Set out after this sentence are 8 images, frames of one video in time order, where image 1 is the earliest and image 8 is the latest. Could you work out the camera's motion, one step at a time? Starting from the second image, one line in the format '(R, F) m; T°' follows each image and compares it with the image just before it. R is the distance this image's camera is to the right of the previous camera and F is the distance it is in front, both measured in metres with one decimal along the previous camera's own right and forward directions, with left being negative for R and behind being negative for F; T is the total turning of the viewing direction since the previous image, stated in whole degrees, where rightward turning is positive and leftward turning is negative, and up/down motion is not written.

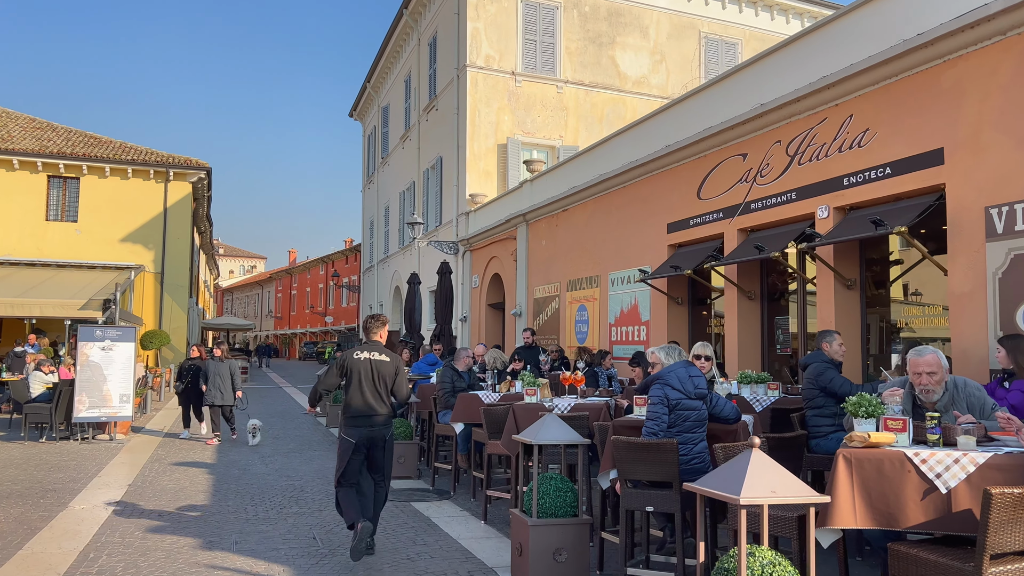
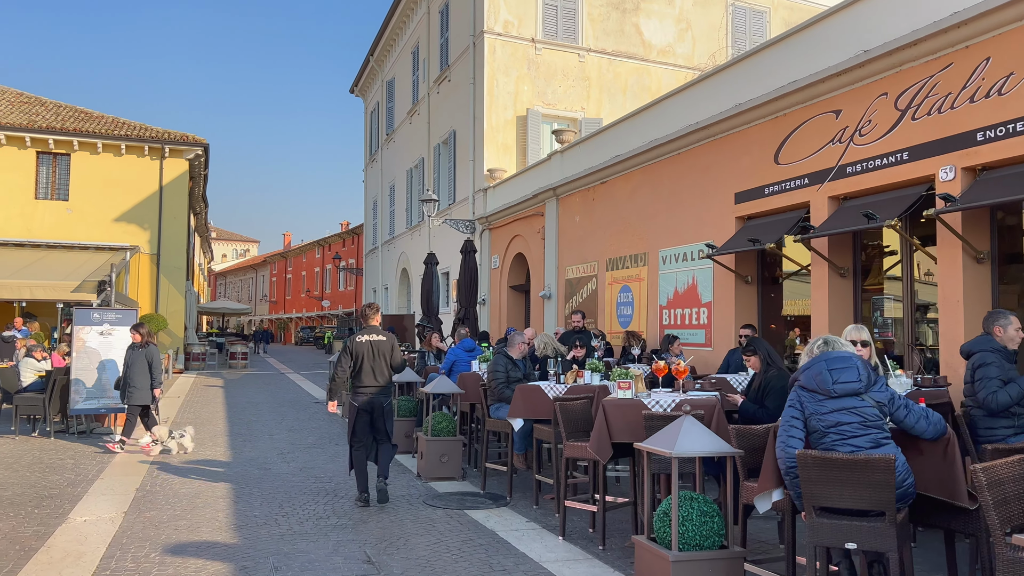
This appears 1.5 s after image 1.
(-0.7, +1.1) m; +1°
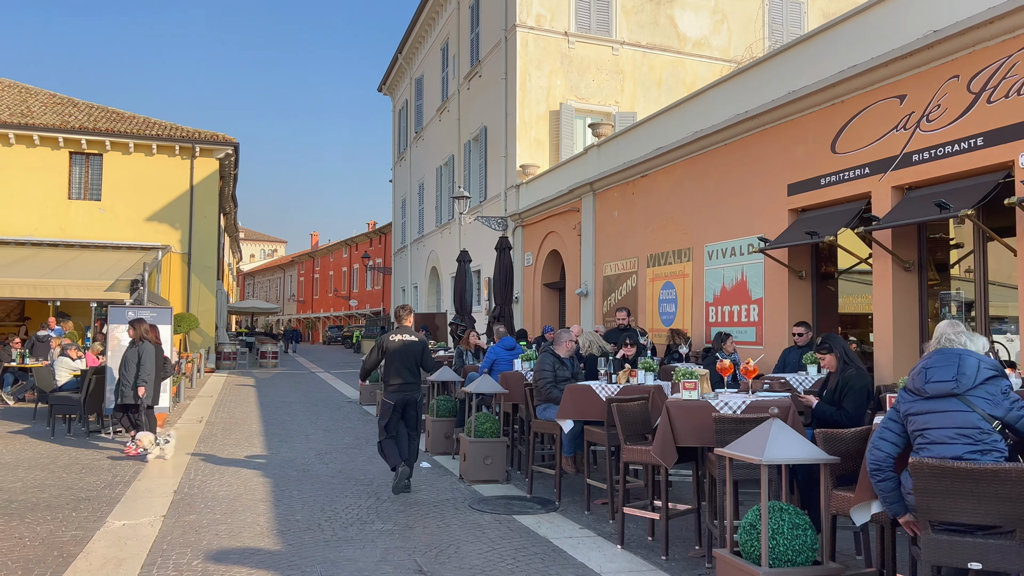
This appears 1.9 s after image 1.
(-0.2, +0.3) m; -2°
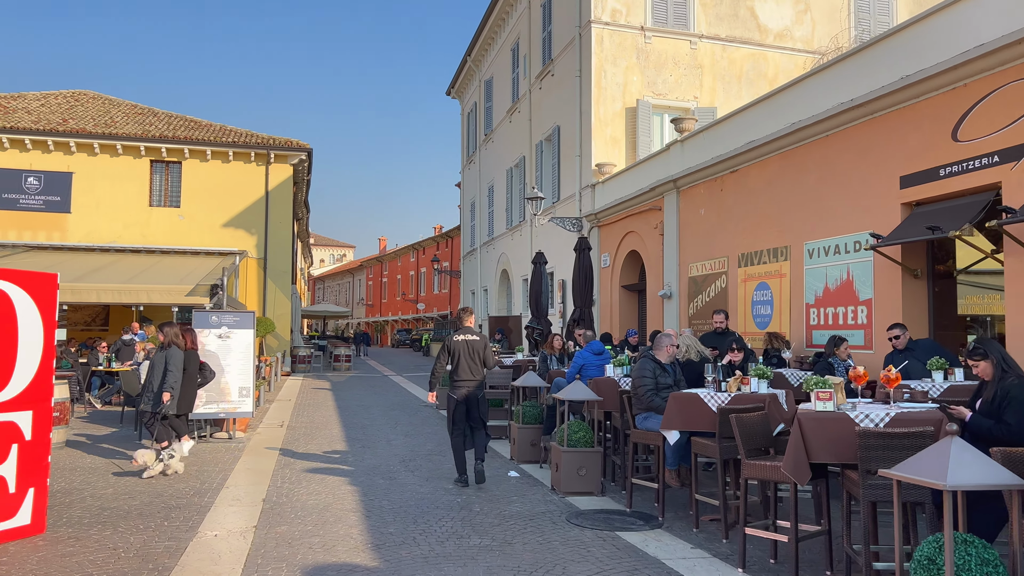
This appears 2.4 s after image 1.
(-0.3, +0.4) m; -4°
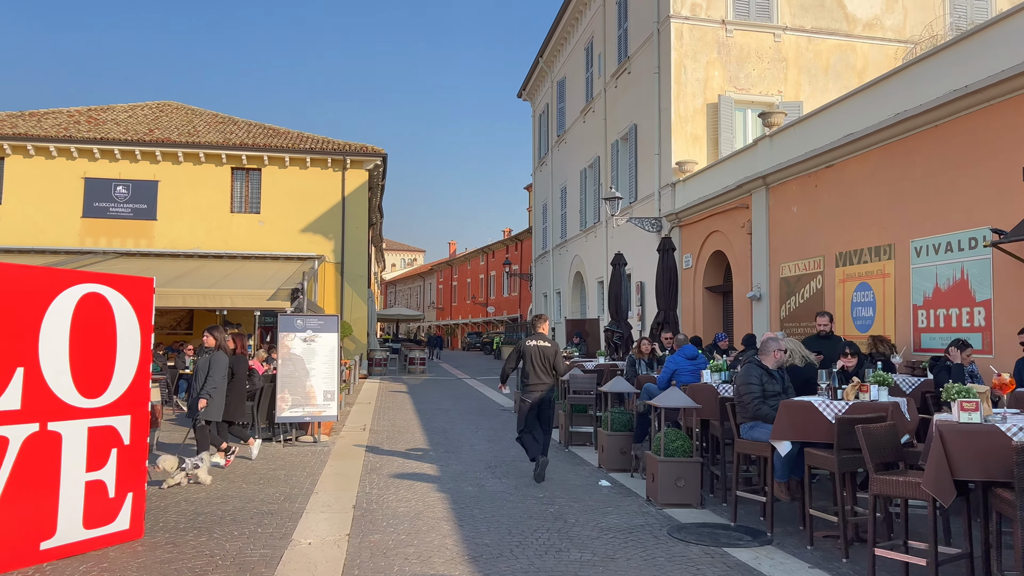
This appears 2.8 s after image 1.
(-0.2, +0.3) m; -5°
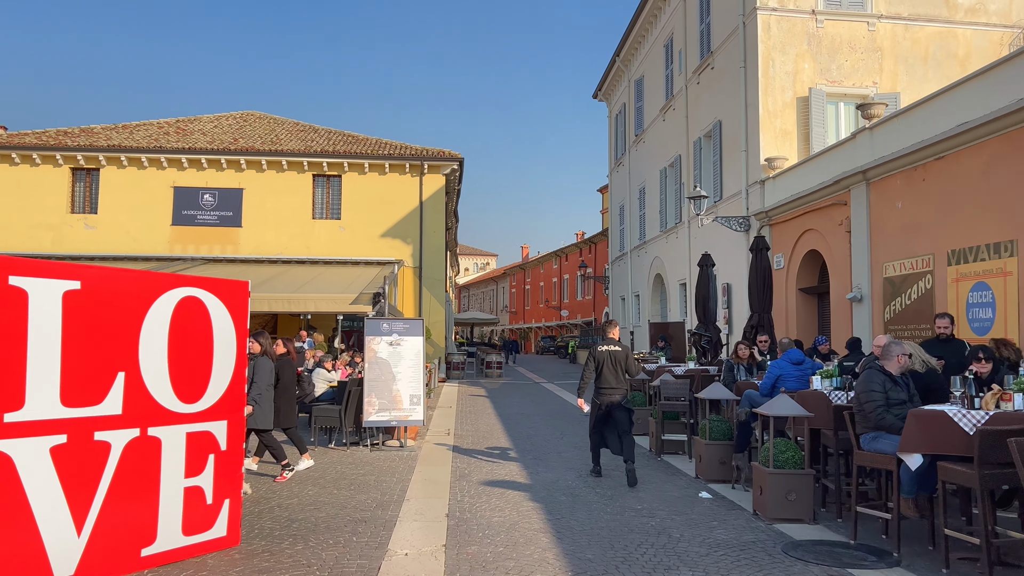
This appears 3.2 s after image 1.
(-0.2, +0.3) m; -5°
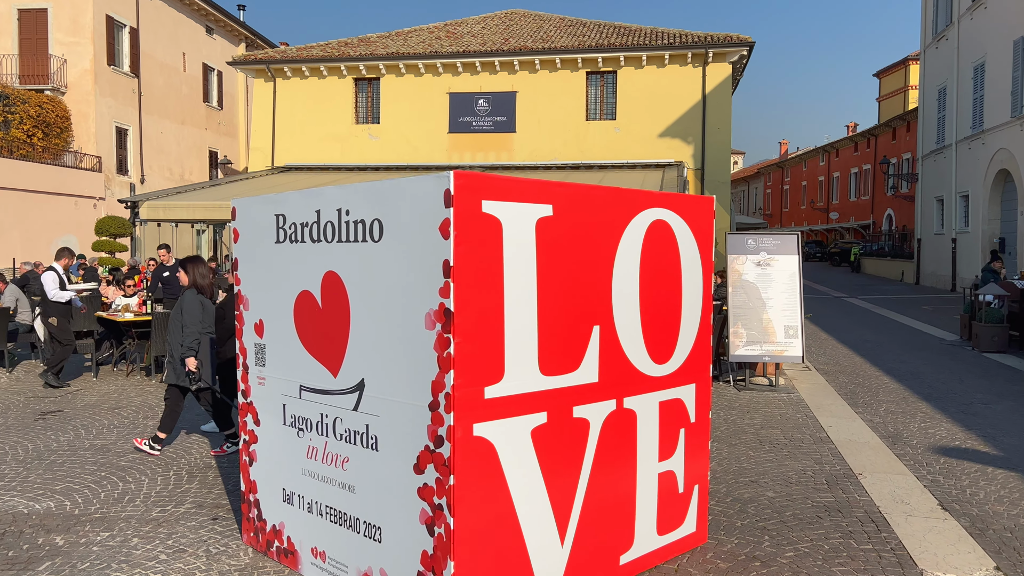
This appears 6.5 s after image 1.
(-1.8, +1.4) m; -16°
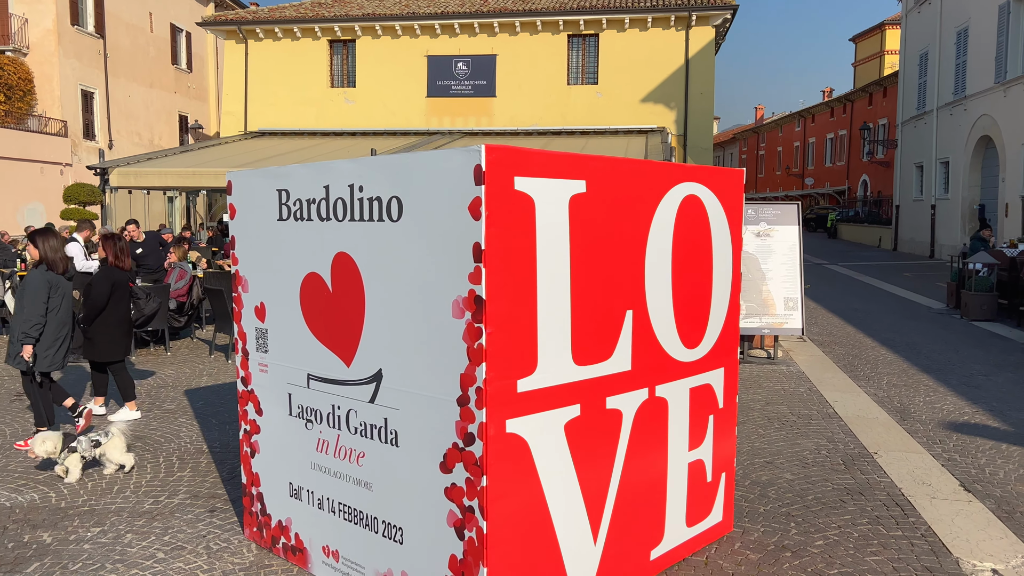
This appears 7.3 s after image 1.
(-0.2, +0.3) m; +2°
